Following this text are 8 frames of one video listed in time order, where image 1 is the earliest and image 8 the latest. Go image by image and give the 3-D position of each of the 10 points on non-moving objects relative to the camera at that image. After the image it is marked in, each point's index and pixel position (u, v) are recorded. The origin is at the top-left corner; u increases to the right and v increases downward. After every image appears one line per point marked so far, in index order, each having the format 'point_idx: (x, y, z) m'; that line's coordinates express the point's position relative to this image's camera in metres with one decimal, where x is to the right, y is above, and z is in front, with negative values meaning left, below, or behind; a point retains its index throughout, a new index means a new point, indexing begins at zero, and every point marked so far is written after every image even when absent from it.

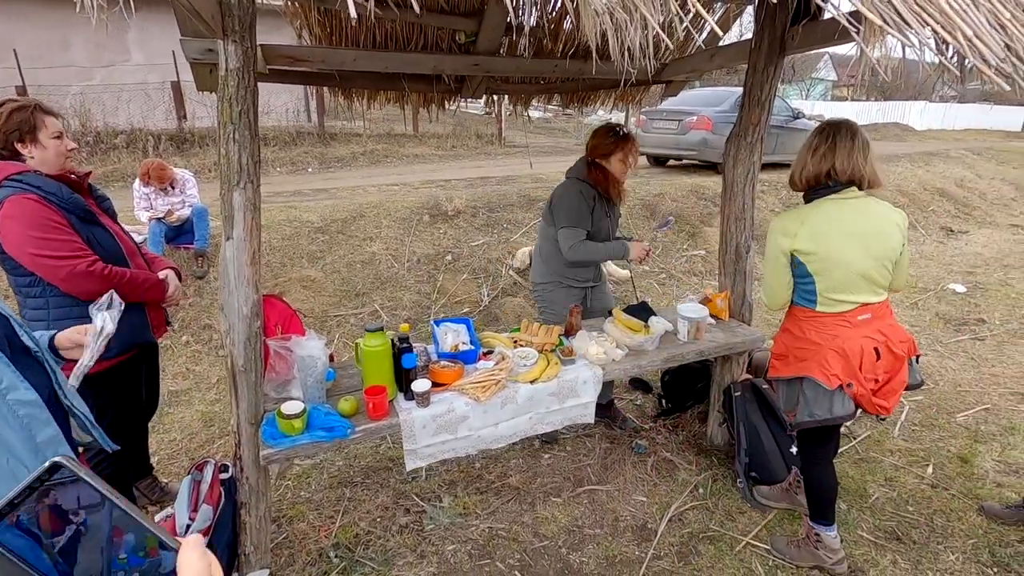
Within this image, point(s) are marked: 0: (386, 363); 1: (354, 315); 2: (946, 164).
0: (-0.6, -0.3, +2.3) m
1: (-1.5, -0.3, +5.2) m
2: (+9.6, +2.7, +11.8) m
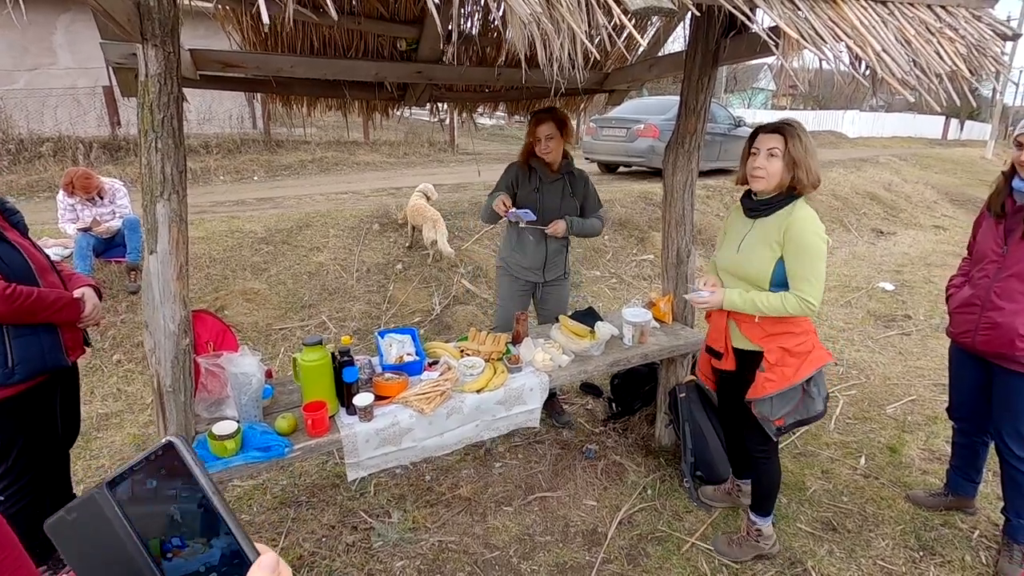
0: (-0.8, -0.4, +2.3) m
1: (-2.0, -0.4, +5.0) m
2: (+8.5, +2.8, +12.5) m
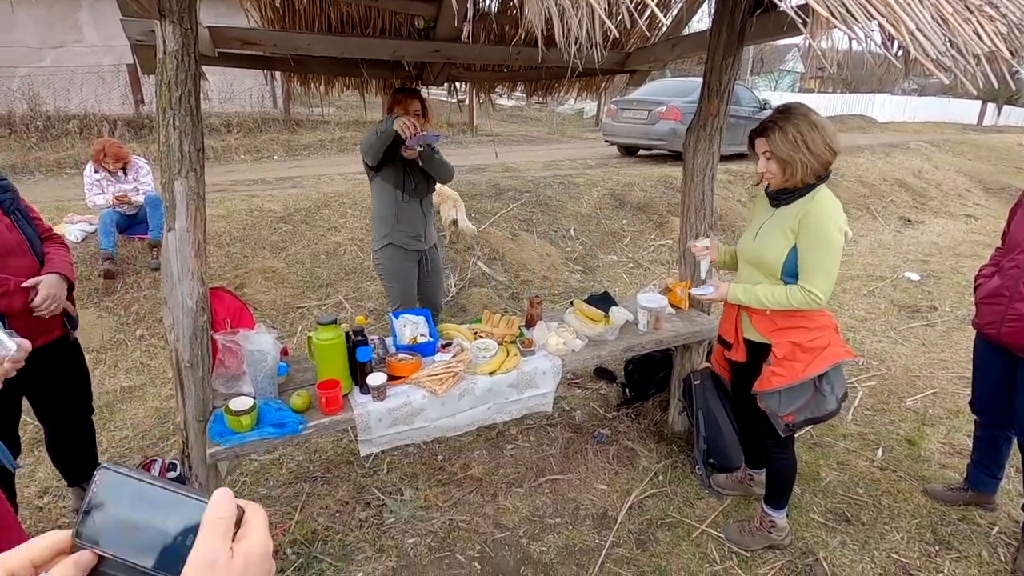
0: (-0.7, -0.3, +2.3) m
1: (-1.8, -0.2, +5.1) m
2: (+9.0, +3.0, +12.2) m
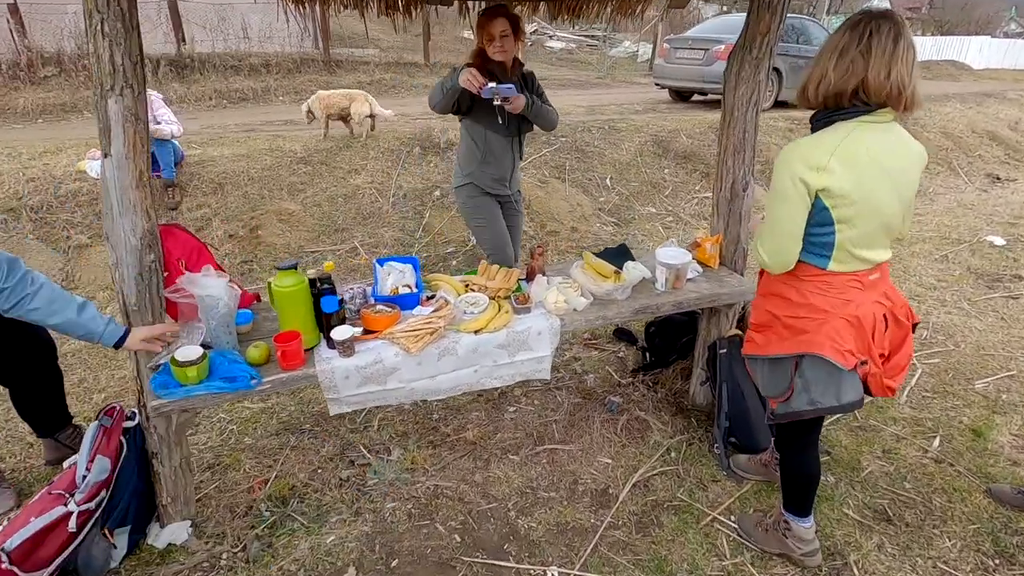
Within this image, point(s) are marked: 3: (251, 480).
0: (-0.8, -0.1, +2.0) m
1: (-1.6, +0.3, +4.9) m
2: (+9.8, +3.7, +10.7) m
3: (-1.3, -0.9, +2.6) m
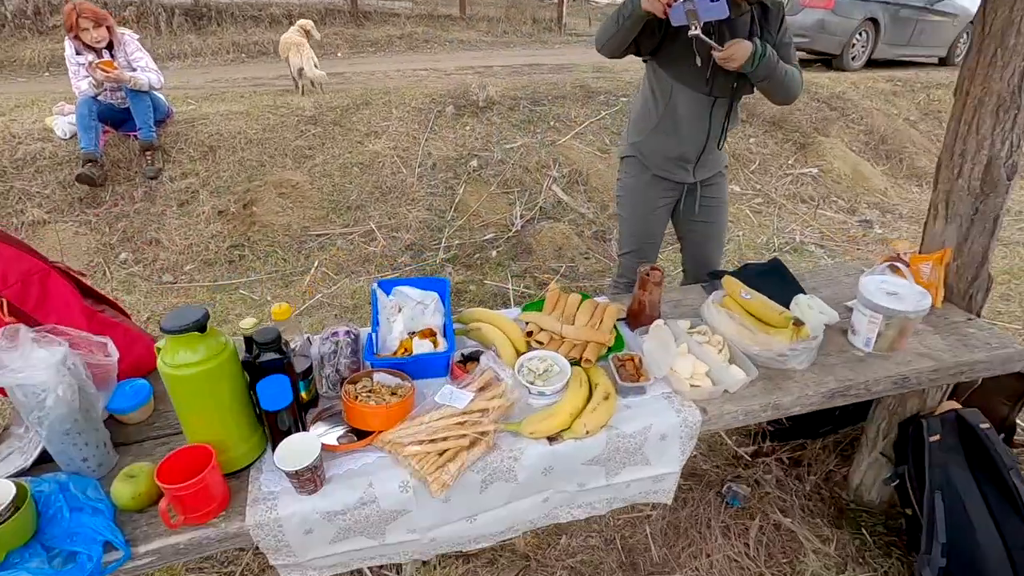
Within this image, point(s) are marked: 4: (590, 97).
0: (-0.6, -0.2, +1.0) m
1: (-1.2, +0.4, +3.9) m
2: (+10.6, +3.7, +8.9) m
3: (-1.0, -1.0, +1.6) m
4: (+0.8, +2.0, +5.7) m
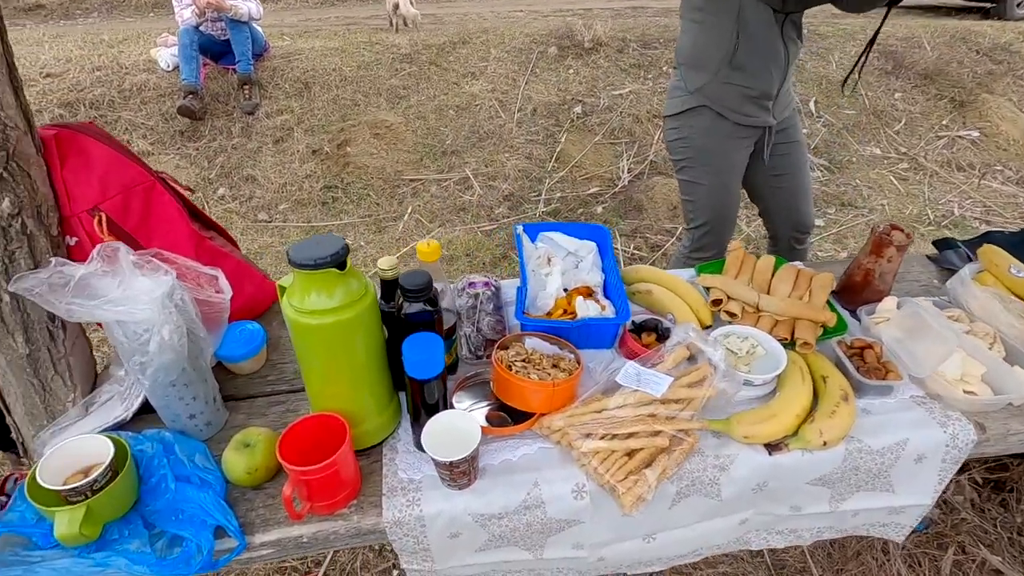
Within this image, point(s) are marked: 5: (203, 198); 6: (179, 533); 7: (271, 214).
0: (-0.2, -0.1, +0.8) m
1: (-0.5, +0.7, +3.7) m
2: (+12.1, +3.5, +7.0) m
3: (-0.7, -0.8, +1.5) m
4: (+1.9, +2.4, +5.1) m
5: (-2.0, +0.6, +3.5) m
6: (-0.5, -0.3, +0.7) m
7: (-1.6, +0.5, +3.4) m
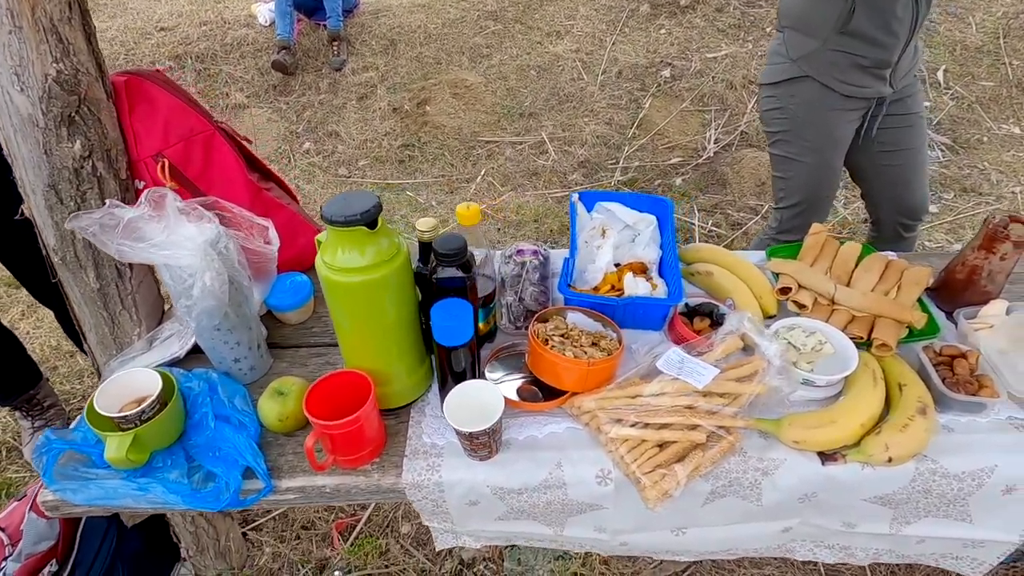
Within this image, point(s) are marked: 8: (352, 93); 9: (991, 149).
0: (-0.2, 0.0, +0.8) m
1: (0.0, +1.0, +3.6) m
2: (+13.1, +3.0, +5.0) m
3: (-0.6, -0.7, +1.6) m
4: (+2.7, +2.5, +4.6) m
5: (-1.5, +1.0, +3.7) m
6: (-0.4, -0.3, +0.8) m
7: (-1.1, +0.8, +3.6) m
8: (-1.2, +1.5, +4.0) m
9: (+3.3, +1.0, +3.6) m
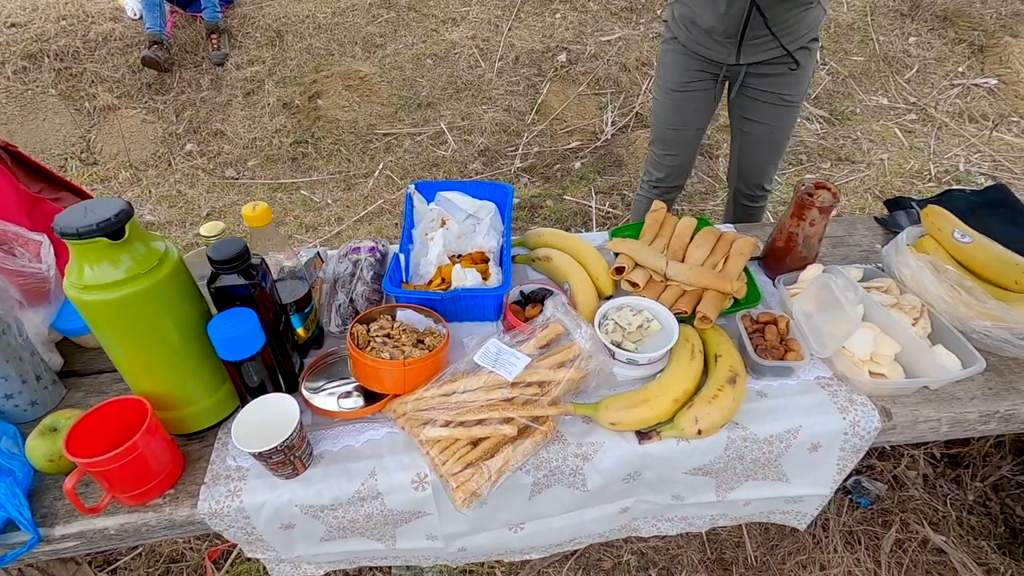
0: (-0.5, -0.1, +0.7) m
1: (-0.7, +1.0, +3.5) m
2: (+12.0, +4.0, +6.3) m
3: (-0.9, -0.7, +1.5) m
4: (+1.7, +2.7, +4.7) m
5: (-2.2, +0.9, +3.4) m
6: (-0.7, -0.3, +0.7) m
7: (-1.7, +0.7, +3.3) m
8: (-2.0, +1.4, +3.8) m
9: (+2.6, +1.2, +3.9) m
